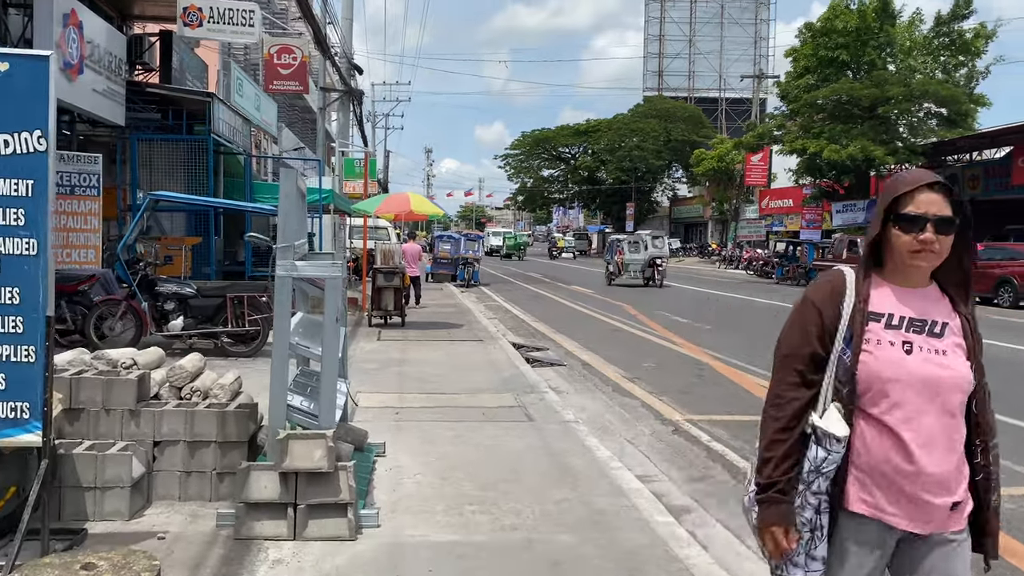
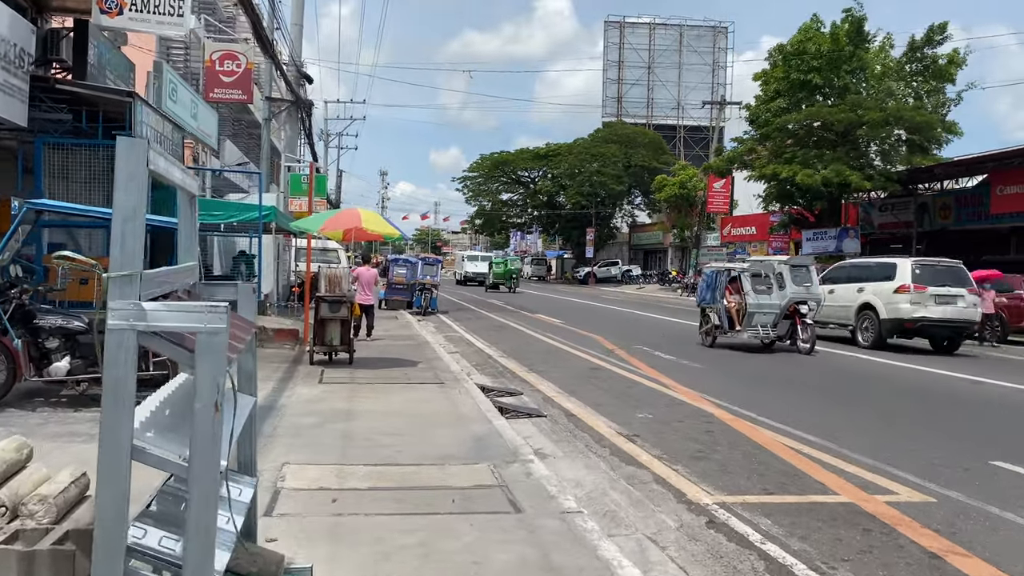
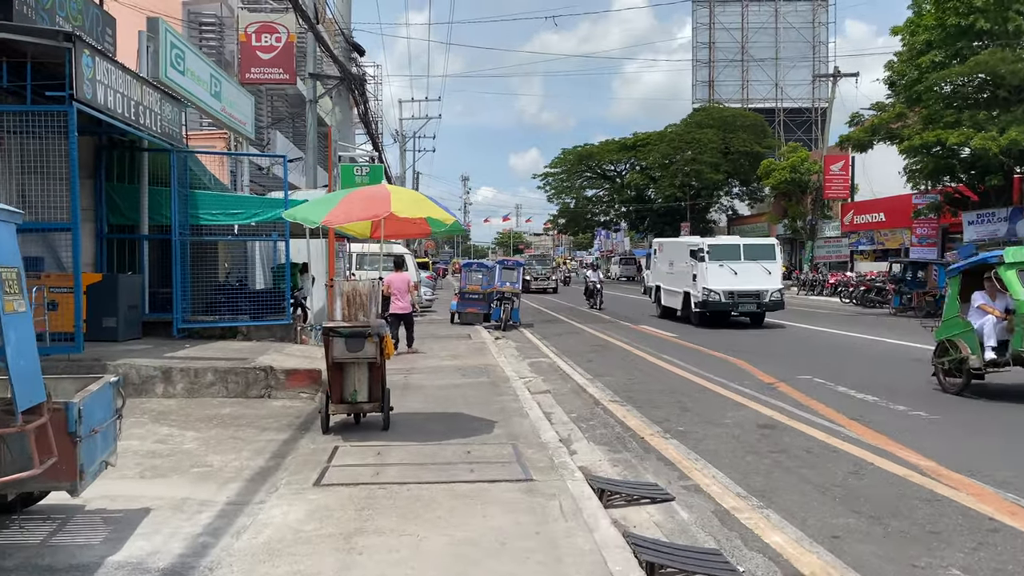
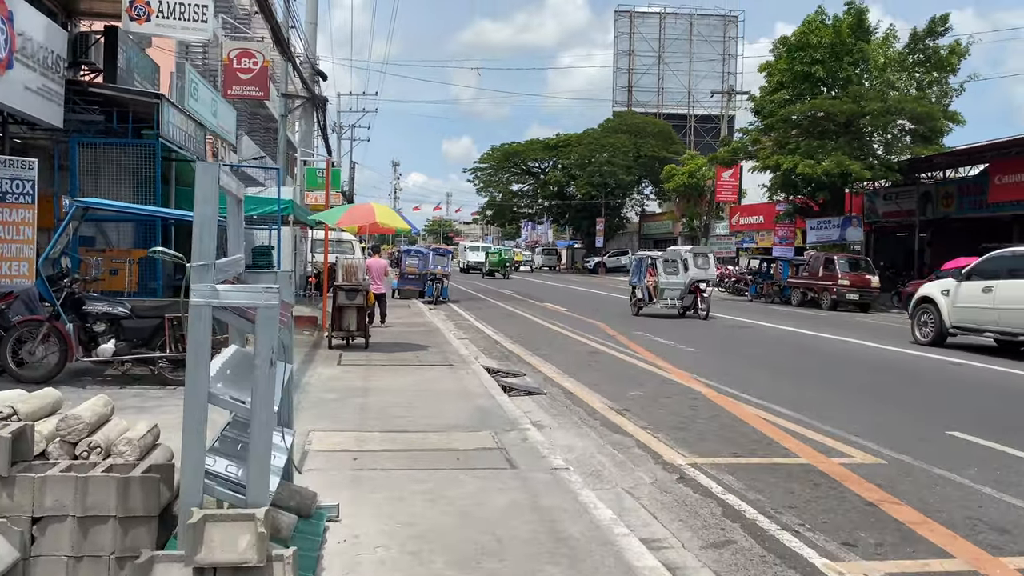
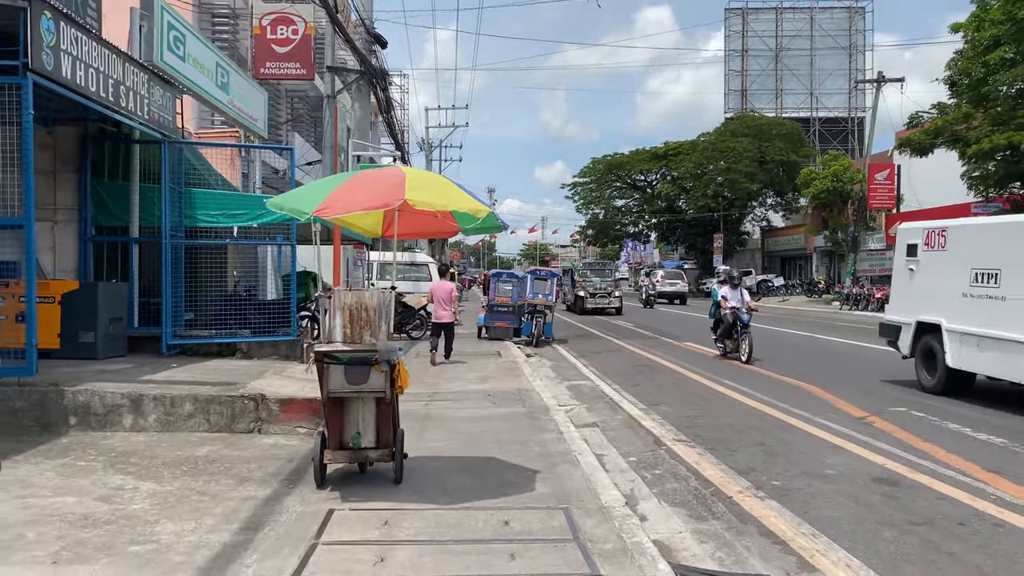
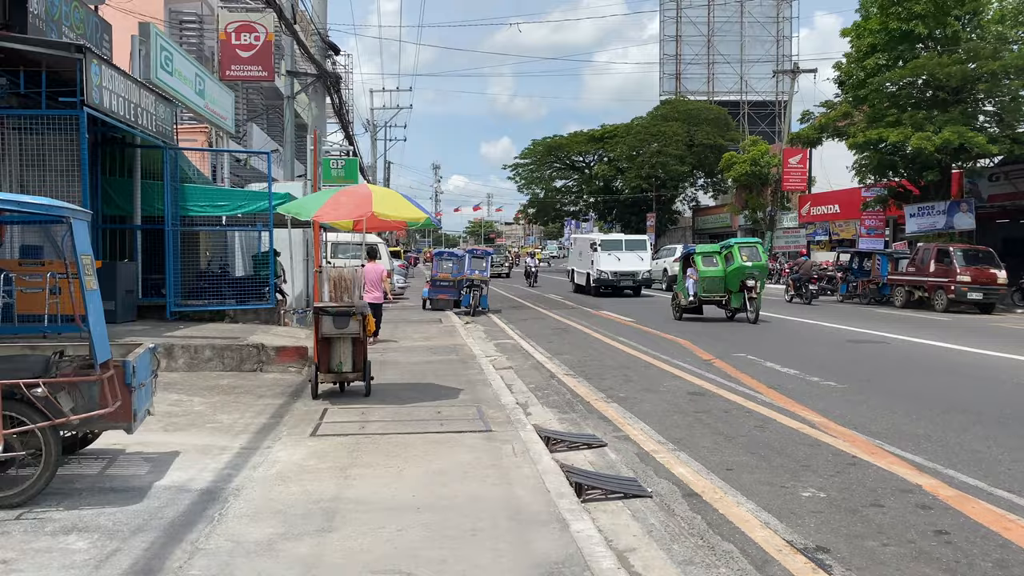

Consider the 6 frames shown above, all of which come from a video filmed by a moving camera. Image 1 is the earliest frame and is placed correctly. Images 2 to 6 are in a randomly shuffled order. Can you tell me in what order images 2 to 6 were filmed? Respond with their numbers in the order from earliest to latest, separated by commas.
4, 2, 6, 3, 5
